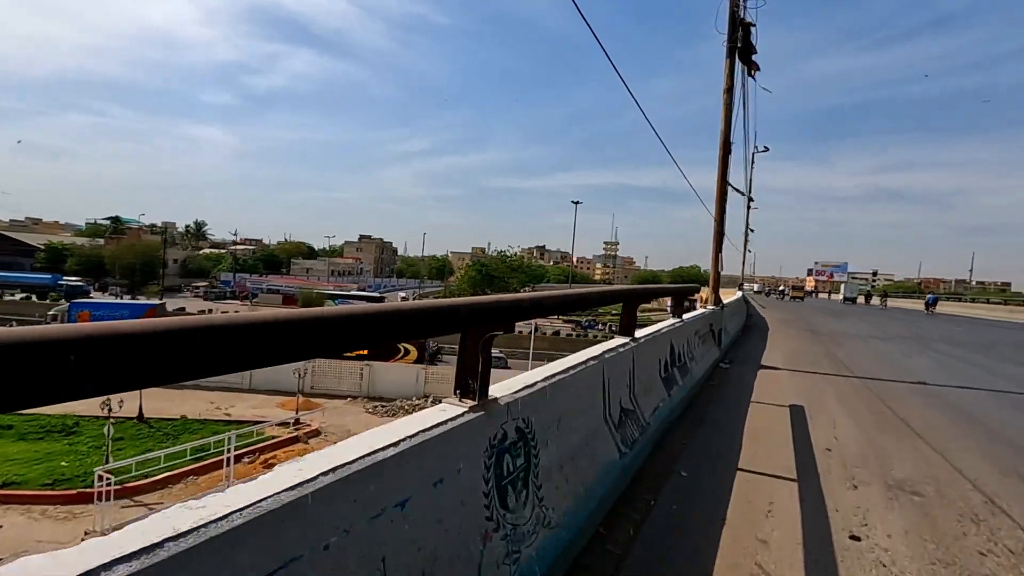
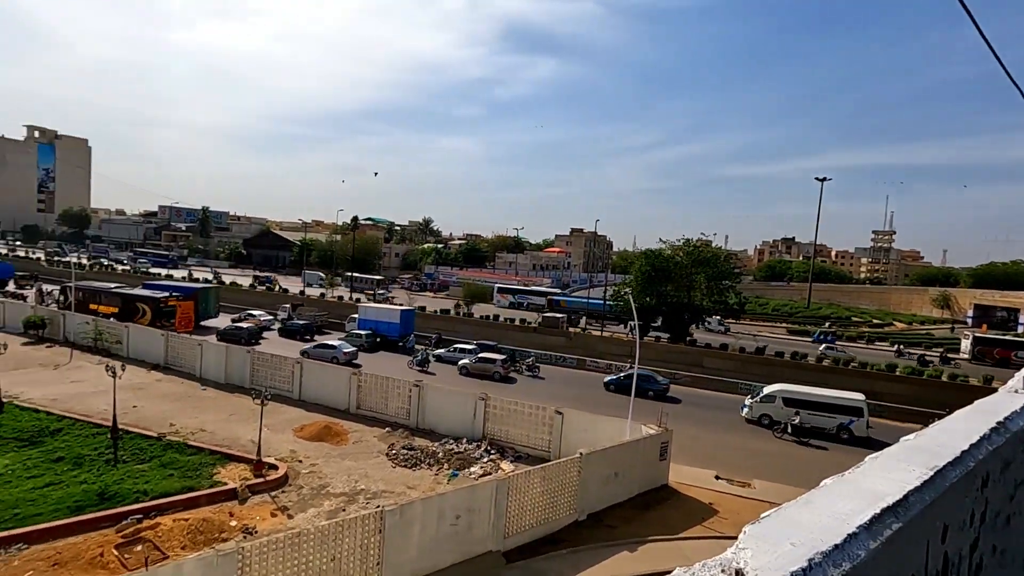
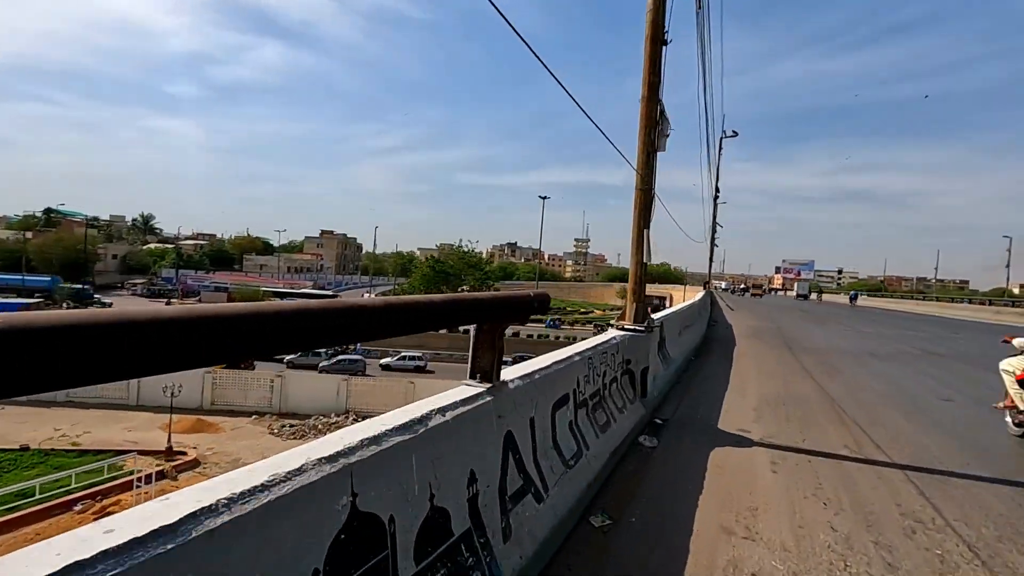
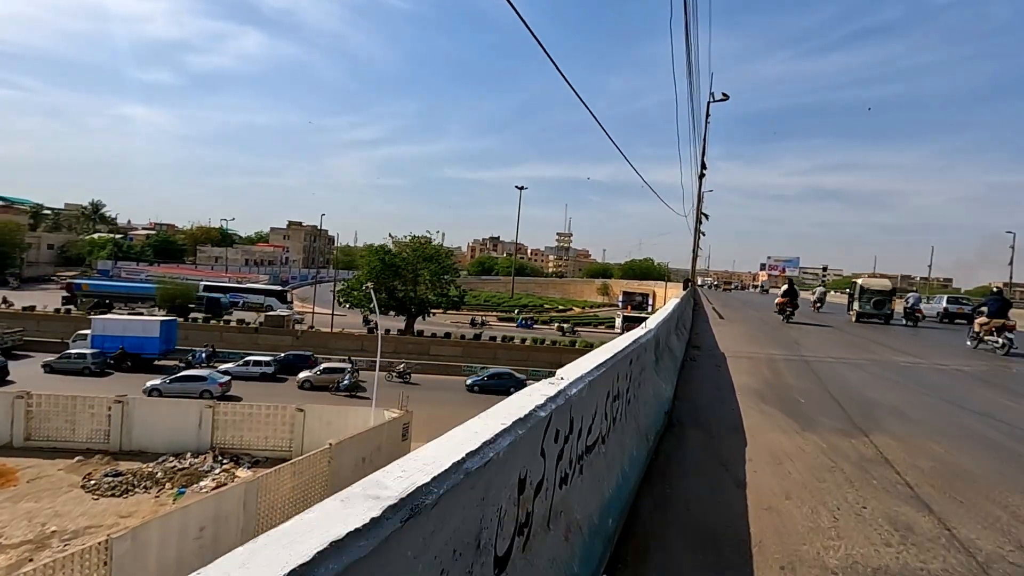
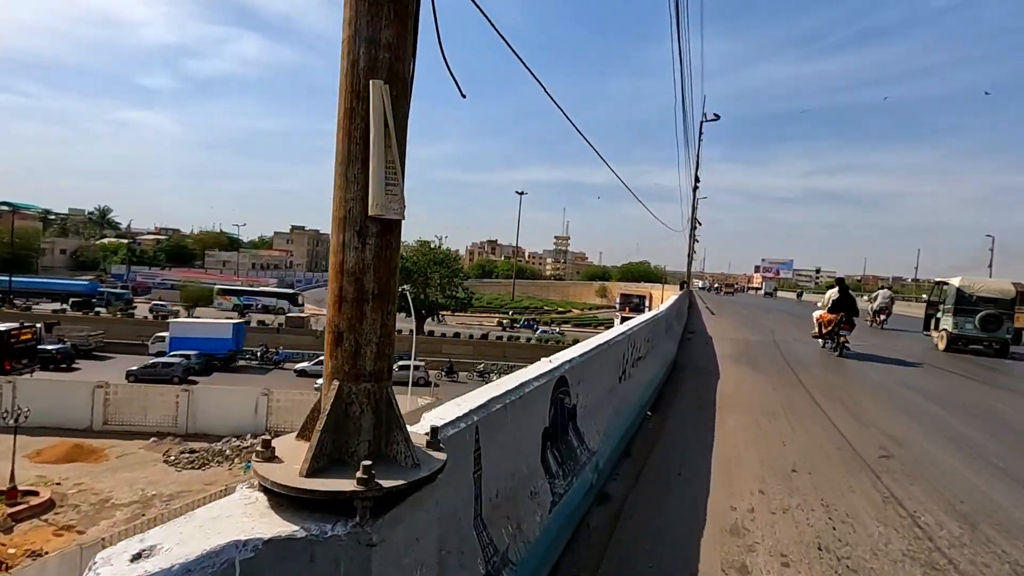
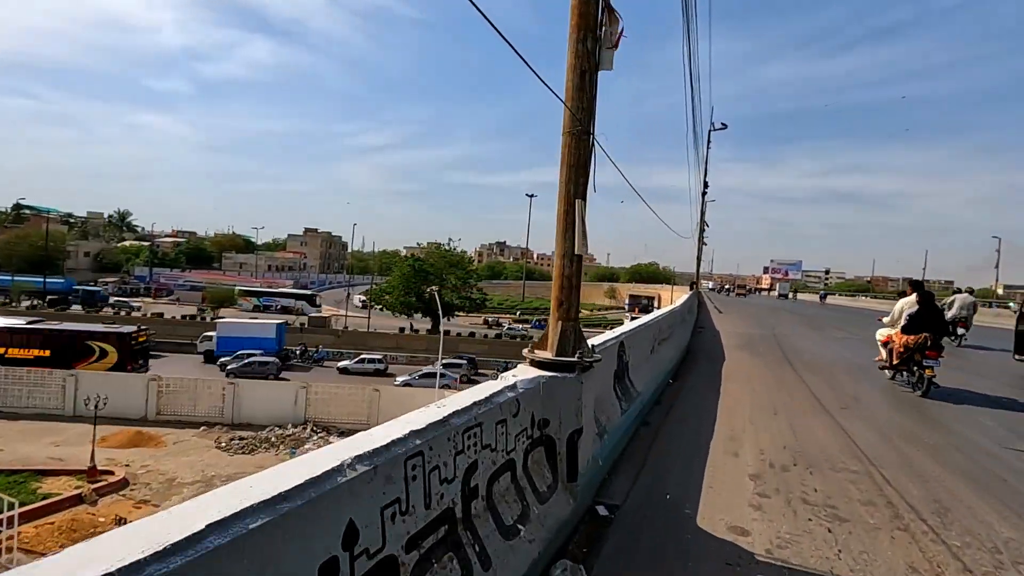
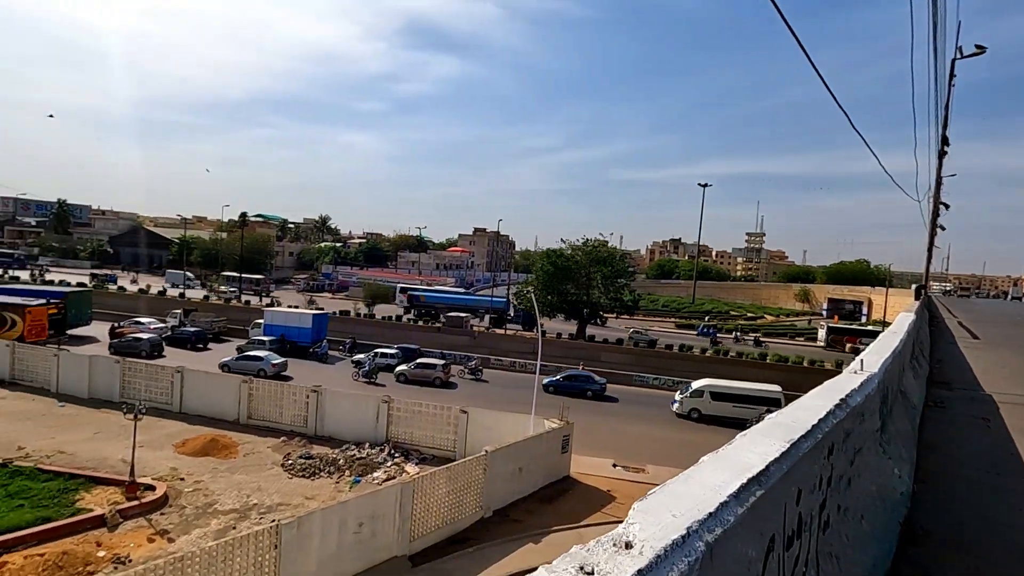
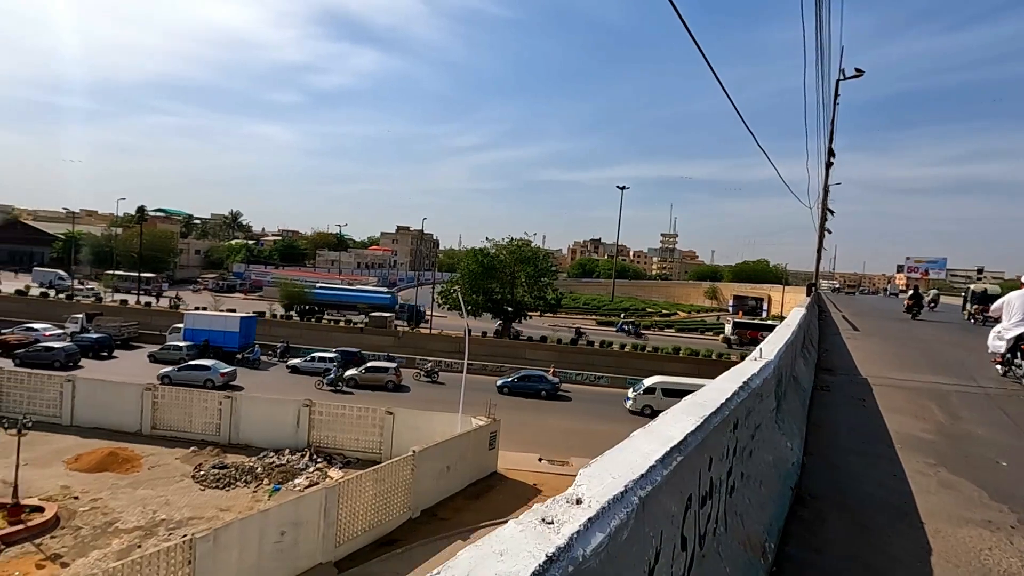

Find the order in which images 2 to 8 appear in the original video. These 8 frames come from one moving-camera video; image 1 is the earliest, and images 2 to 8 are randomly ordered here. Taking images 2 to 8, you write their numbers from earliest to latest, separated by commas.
3, 6, 5, 4, 8, 7, 2
